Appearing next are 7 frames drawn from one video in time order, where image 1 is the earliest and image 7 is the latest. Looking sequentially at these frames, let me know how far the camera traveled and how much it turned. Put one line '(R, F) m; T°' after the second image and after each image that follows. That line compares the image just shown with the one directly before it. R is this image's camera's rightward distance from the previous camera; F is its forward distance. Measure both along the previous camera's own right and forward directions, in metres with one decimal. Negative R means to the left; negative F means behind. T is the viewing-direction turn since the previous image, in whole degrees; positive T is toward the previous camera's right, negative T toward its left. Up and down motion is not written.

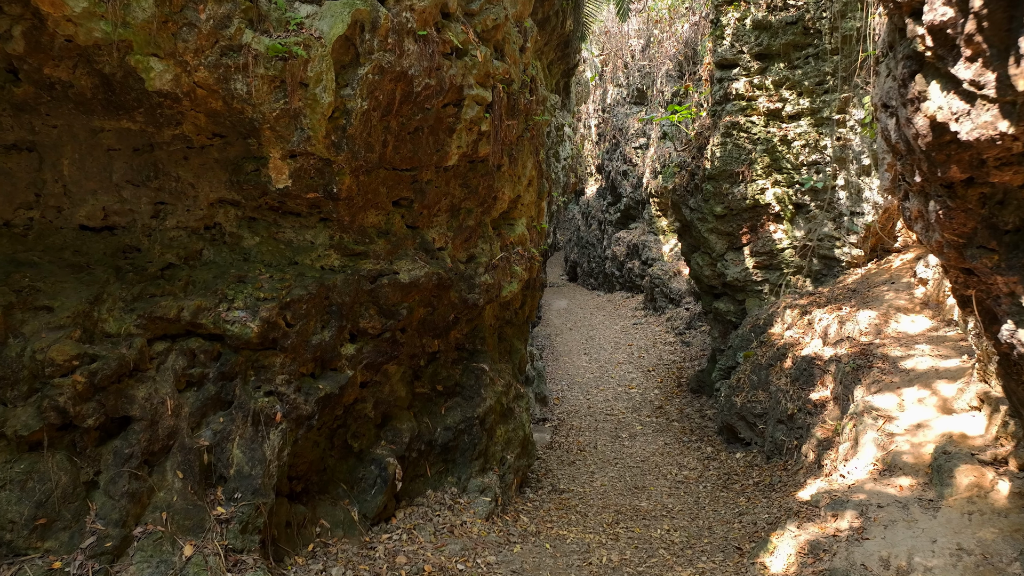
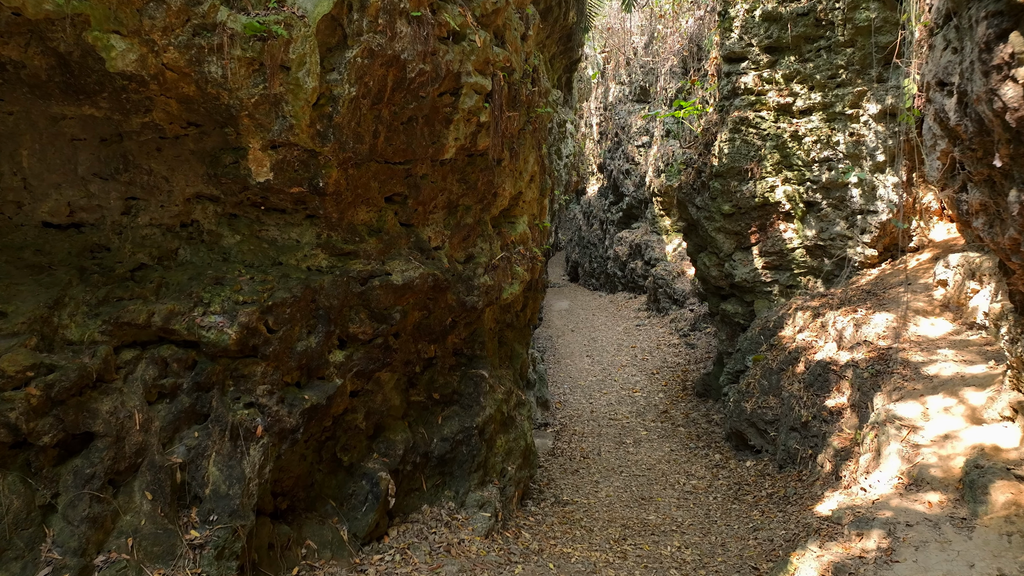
(0.0, +0.4) m; 0°
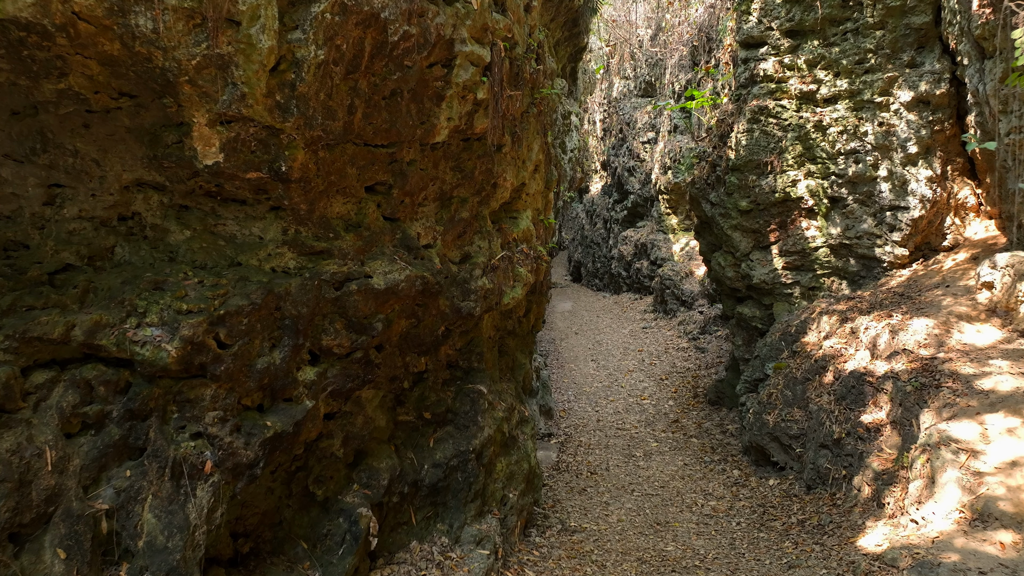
(0.0, +0.8) m; 0°
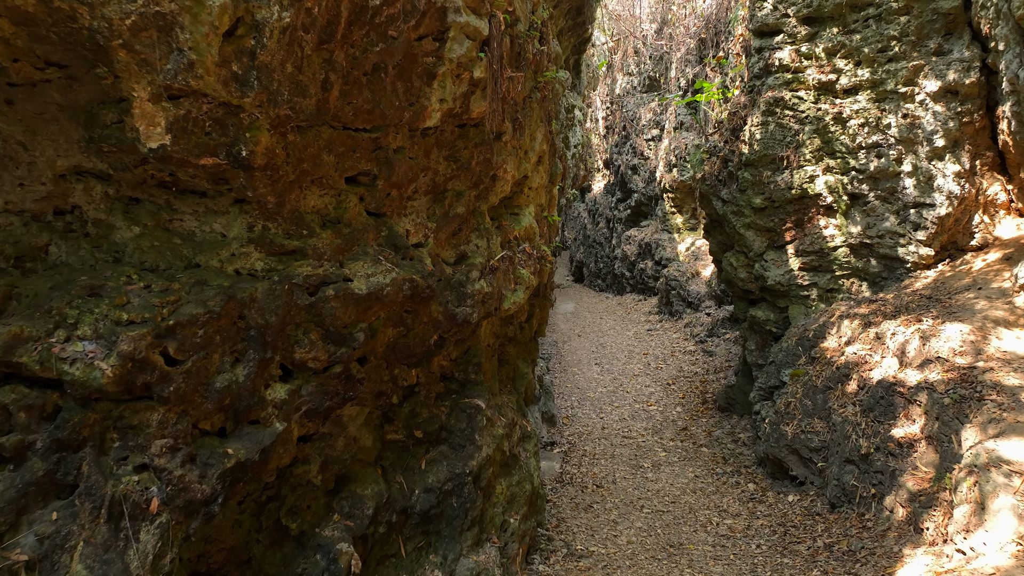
(0.0, +0.6) m; 0°
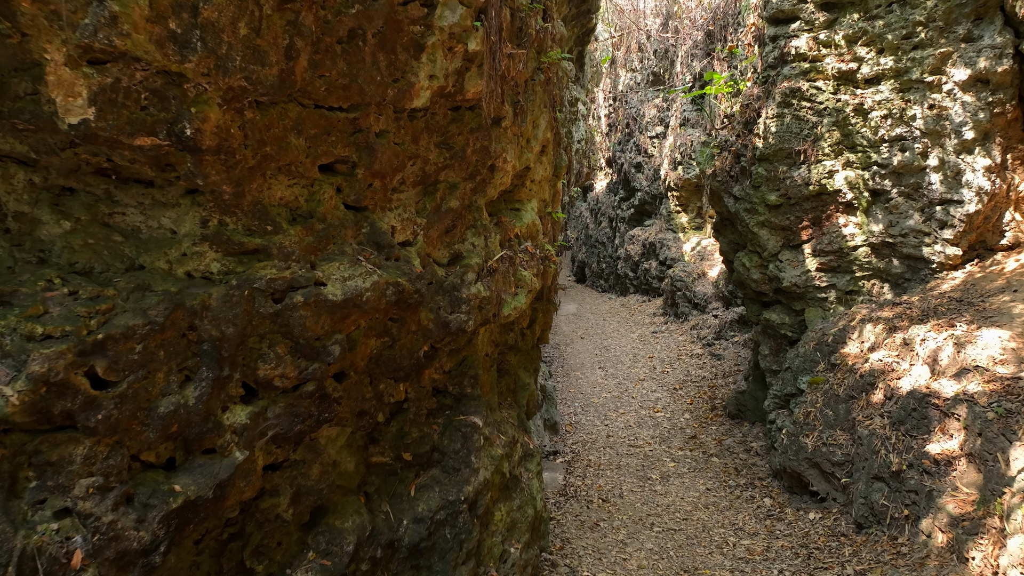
(0.0, +0.6) m; 0°
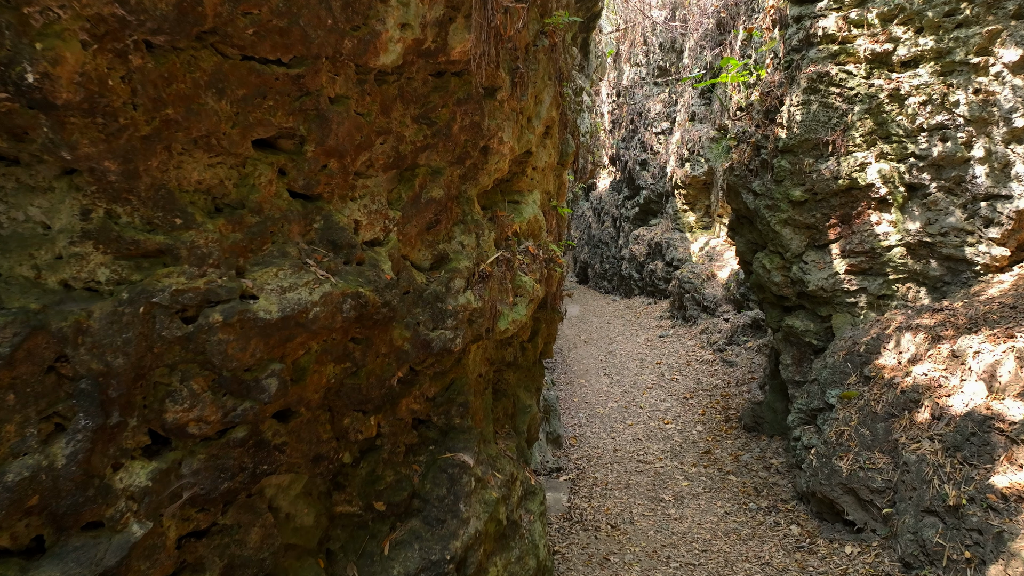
(0.0, +0.9) m; 0°
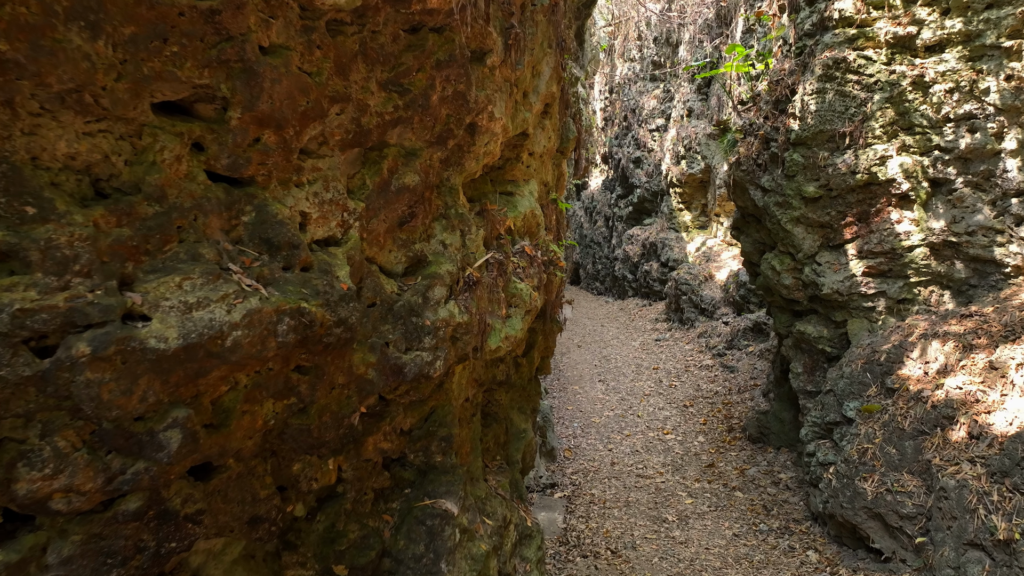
(0.0, +0.7) m; +1°
